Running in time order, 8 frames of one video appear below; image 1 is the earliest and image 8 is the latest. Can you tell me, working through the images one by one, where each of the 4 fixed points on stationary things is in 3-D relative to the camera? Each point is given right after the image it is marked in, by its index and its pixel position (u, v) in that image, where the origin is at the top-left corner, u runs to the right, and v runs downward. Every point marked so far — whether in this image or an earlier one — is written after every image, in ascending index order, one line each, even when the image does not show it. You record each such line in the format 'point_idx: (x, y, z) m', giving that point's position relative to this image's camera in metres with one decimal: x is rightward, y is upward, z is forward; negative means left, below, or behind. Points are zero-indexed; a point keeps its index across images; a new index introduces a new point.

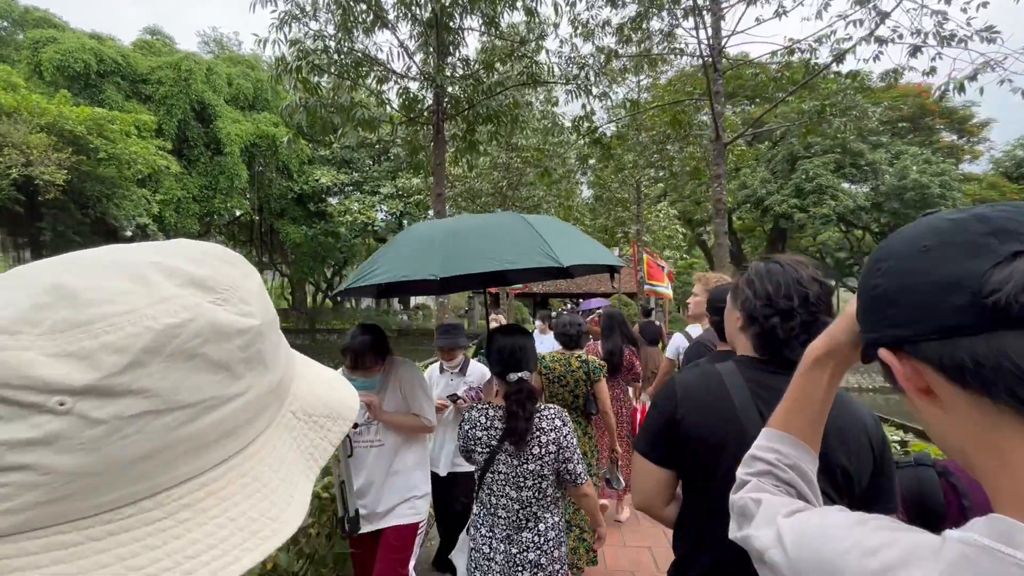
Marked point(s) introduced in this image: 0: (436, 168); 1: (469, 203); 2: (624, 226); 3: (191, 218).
0: (-0.9, +1.3, +5.2) m
1: (-1.0, +1.9, +10.5) m
2: (+2.7, +1.5, +11.3) m
3: (-7.5, +1.7, +11.3) m
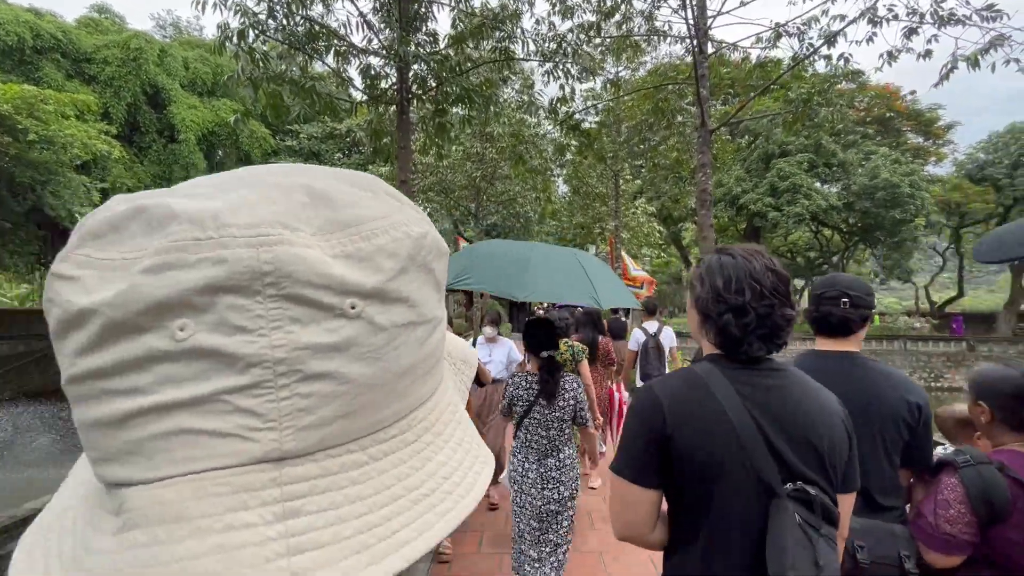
0: (-1.1, +1.4, +4.8) m
1: (-1.5, +2.0, +10.1) m
2: (+2.1, +1.6, +11.1) m
3: (-8.1, +1.7, +10.6) m
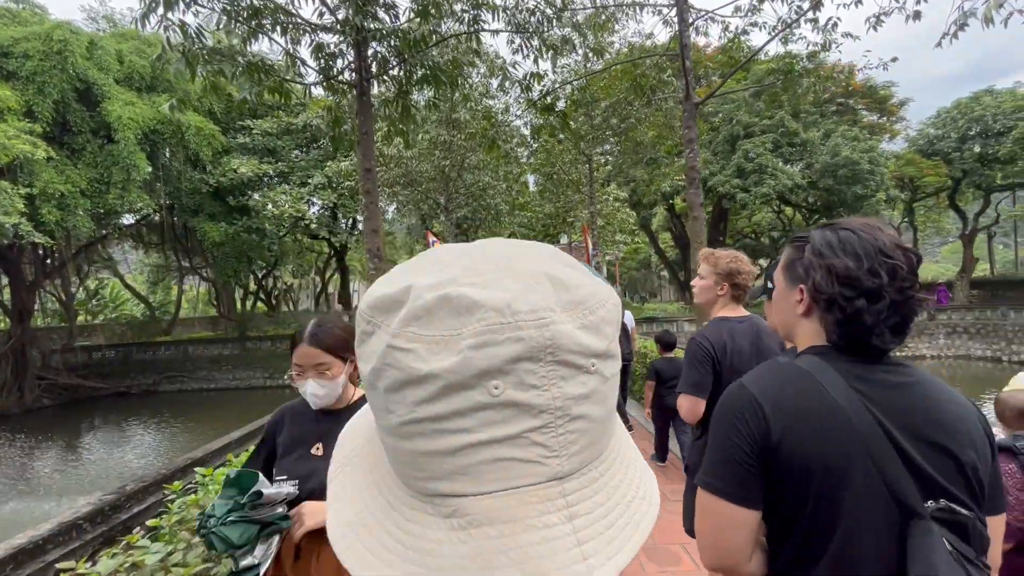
0: (-1.4, +1.4, +4.4) m
1: (-2.1, +2.0, +9.6) m
2: (+1.4, +1.8, +10.8) m
3: (-8.7, +1.4, +9.7) m
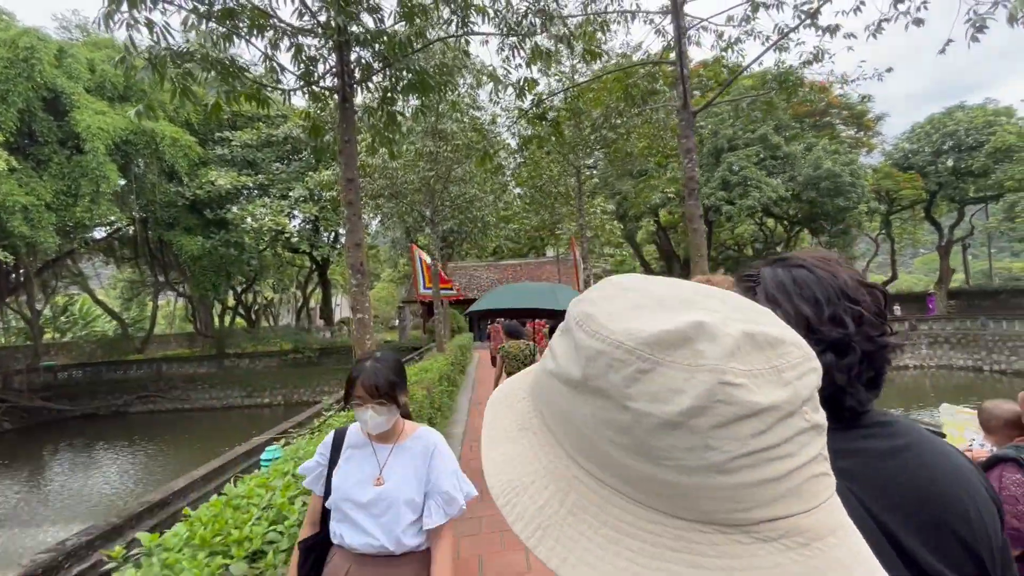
0: (-1.5, +1.2, +4.2) m
1: (-2.4, +1.7, +9.4) m
2: (+1.1, +1.5, +10.7) m
3: (-9.0, +1.1, +9.2) m
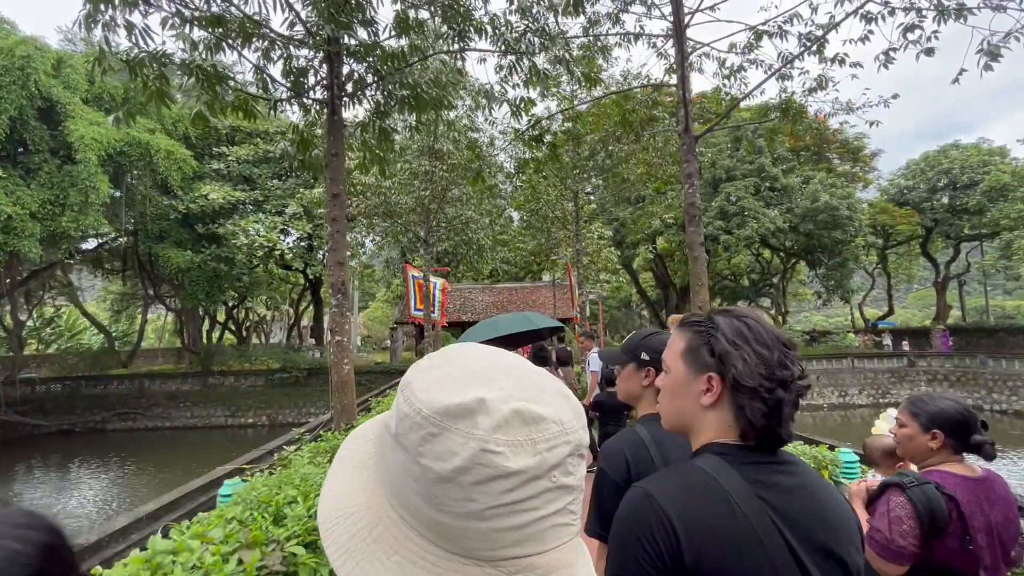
0: (-1.5, +1.1, +4.0) m
1: (-2.4, +1.3, +9.2) m
2: (+1.1, +0.9, +10.5) m
3: (-9.0, +0.9, +9.0) m
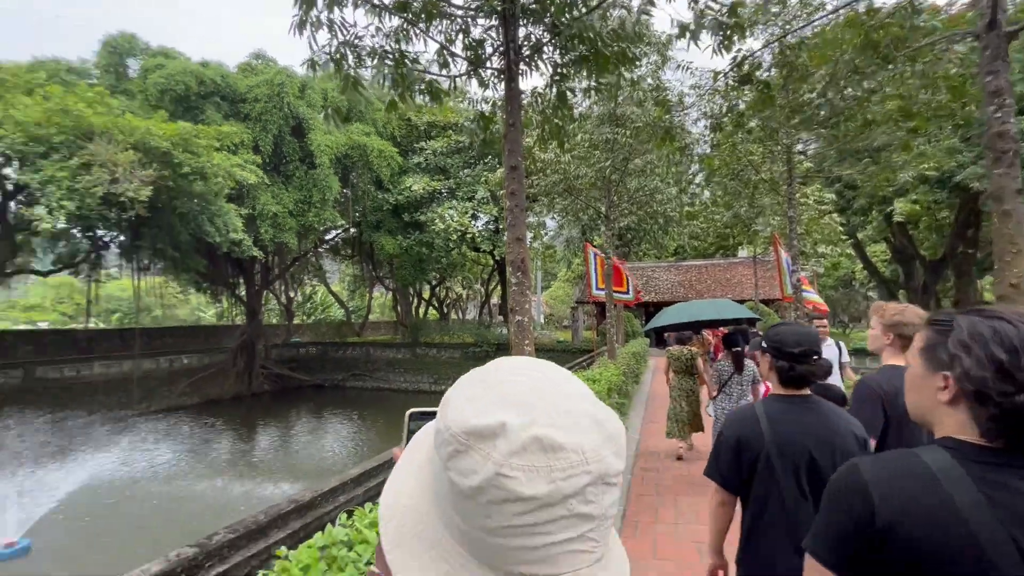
0: (0.0, +1.2, +3.8) m
1: (+1.0, +1.7, +9.0) m
2: (+4.7, +1.4, +9.0) m
3: (-5.2, +1.3, +11.2) m
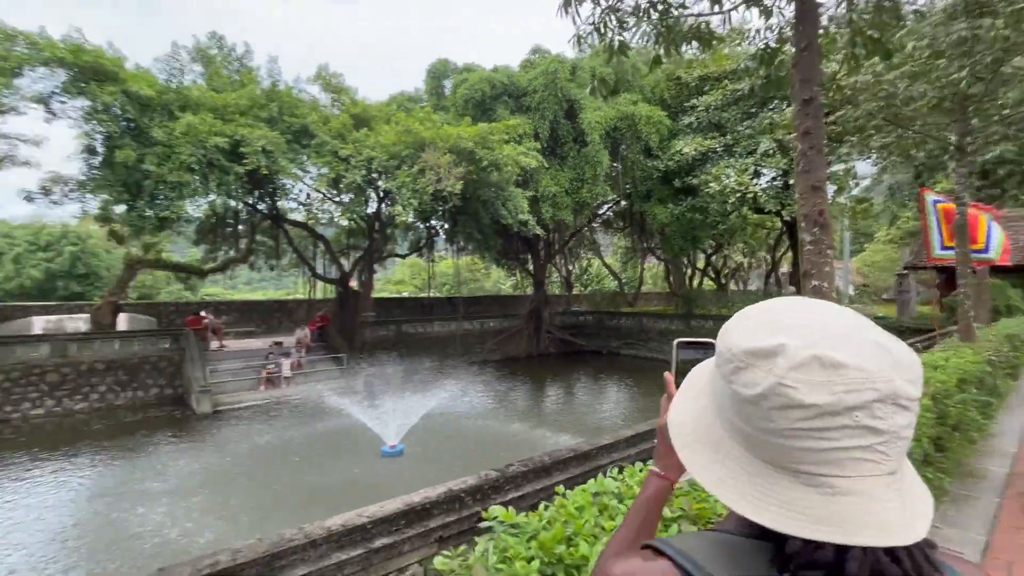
0: (+1.9, +1.5, +3.2) m
1: (+5.5, +2.3, +7.0) m
2: (+8.7, +2.0, +5.0) m
3: (+1.4, +2.0, +12.2) m
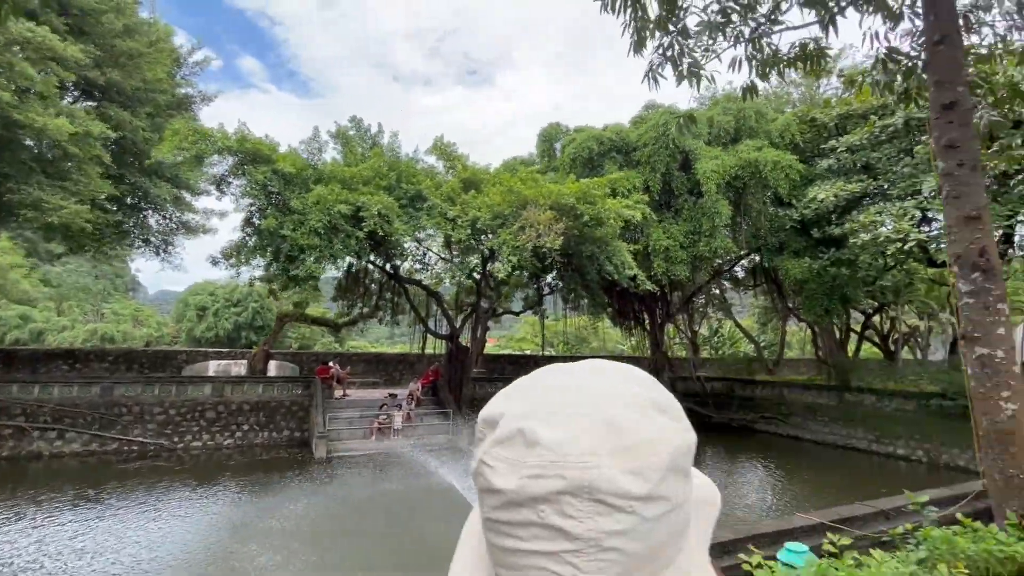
0: (+2.2, +1.2, +2.5) m
1: (+6.7, +1.5, +5.3) m
2: (+9.2, +1.4, +2.5) m
3: (+4.0, +0.5, +11.3) m
